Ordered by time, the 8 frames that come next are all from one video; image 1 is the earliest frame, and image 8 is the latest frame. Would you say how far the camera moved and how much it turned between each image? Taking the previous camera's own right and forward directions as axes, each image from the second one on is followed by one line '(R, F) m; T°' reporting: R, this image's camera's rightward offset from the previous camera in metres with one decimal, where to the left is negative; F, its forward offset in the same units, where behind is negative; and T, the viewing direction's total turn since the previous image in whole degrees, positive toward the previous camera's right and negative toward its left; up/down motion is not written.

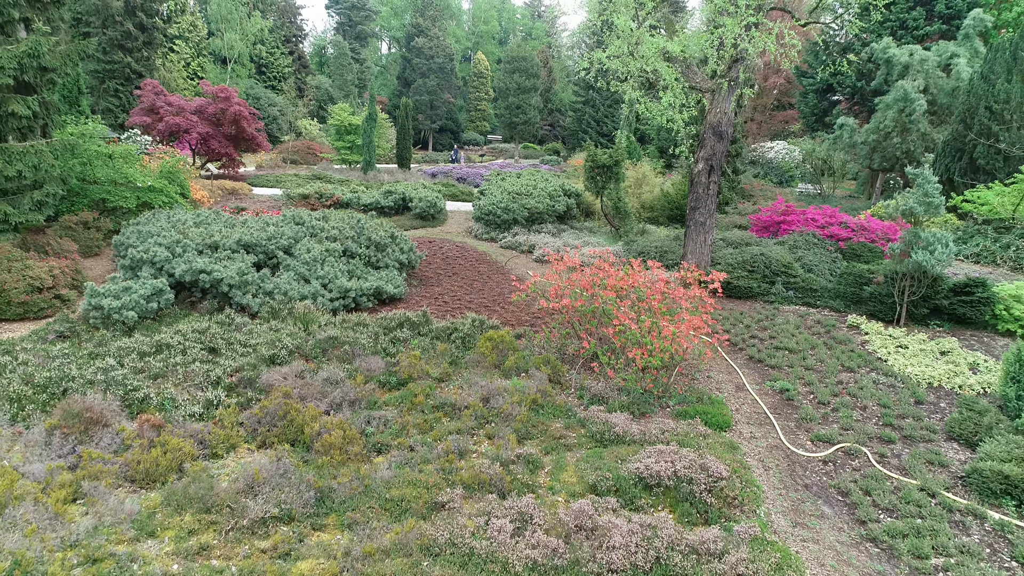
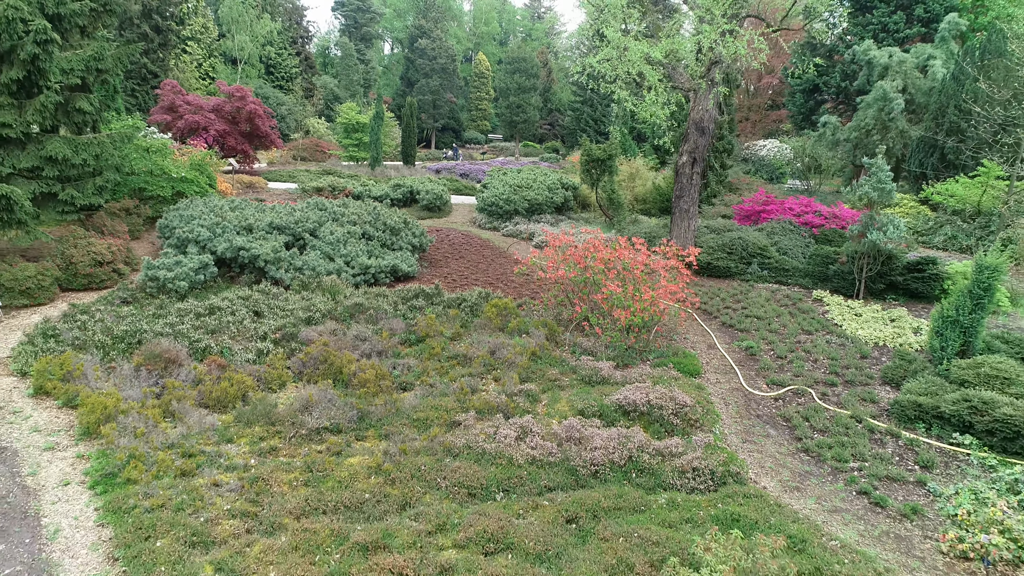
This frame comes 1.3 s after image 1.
(0.0, -0.9) m; 0°
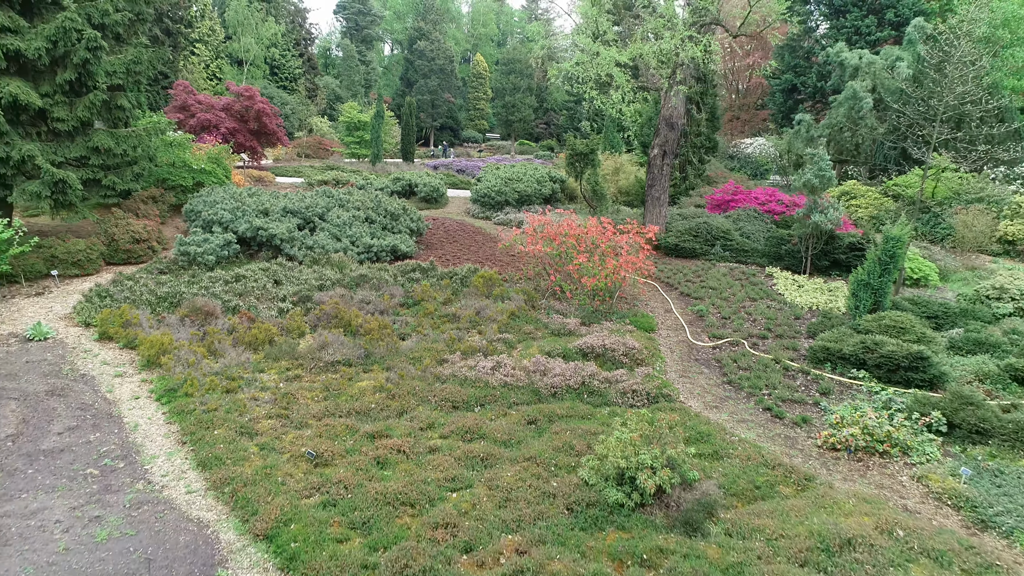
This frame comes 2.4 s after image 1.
(+0.2, -1.1) m; 0°
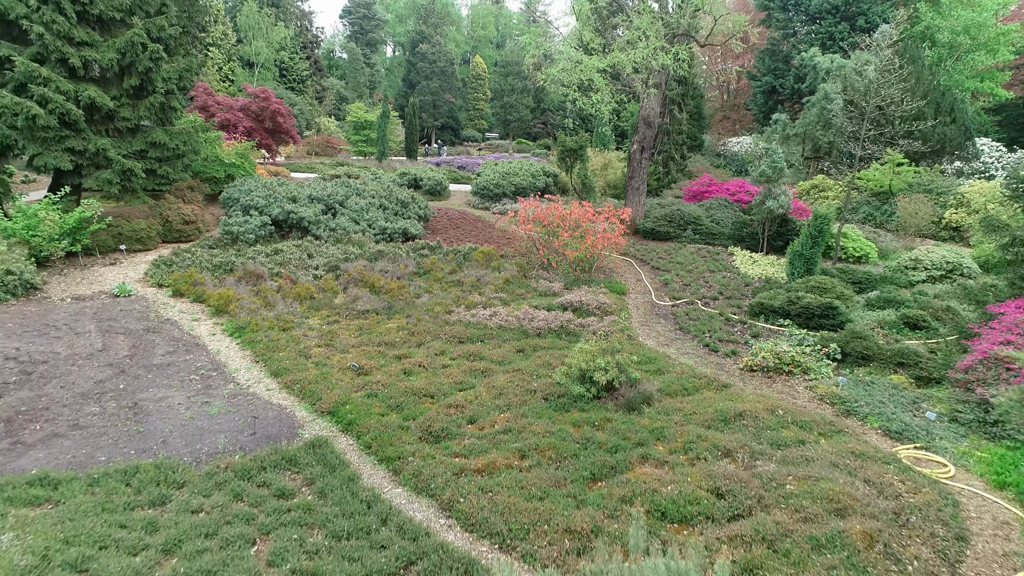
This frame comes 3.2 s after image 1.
(+0.1, -1.4) m; 0°
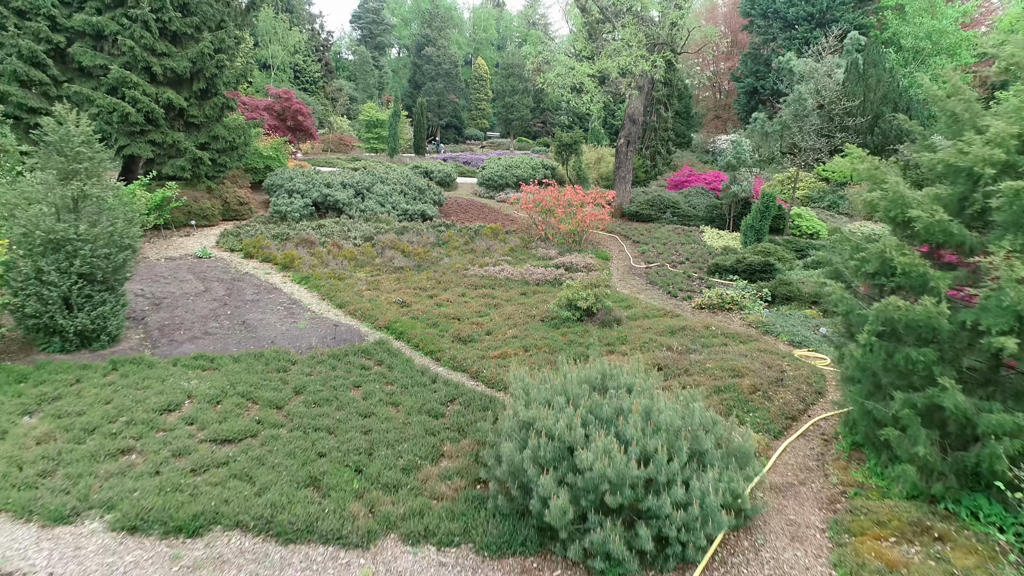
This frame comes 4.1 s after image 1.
(-0.1, -1.8) m; 0°
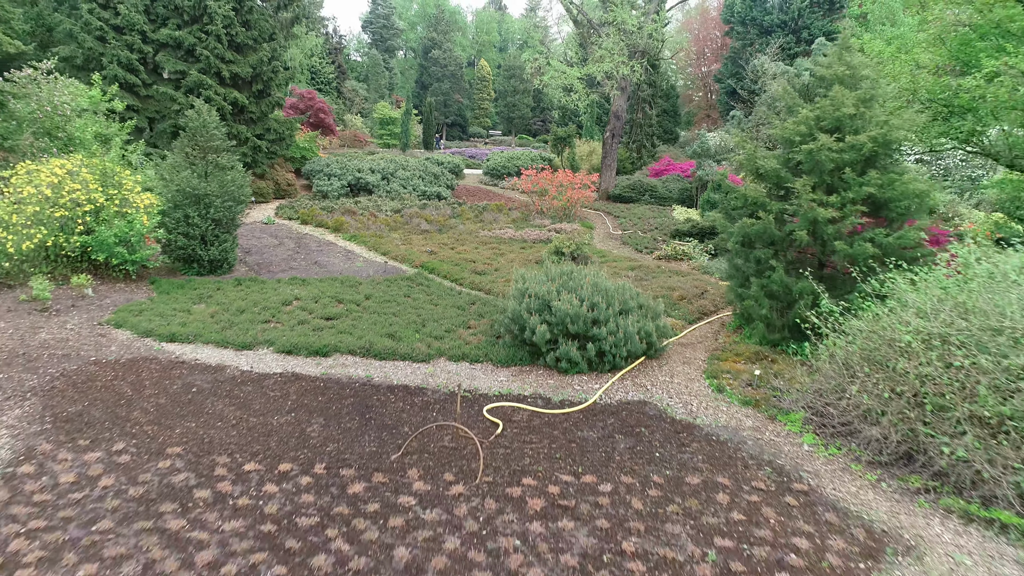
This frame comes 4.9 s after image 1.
(0.0, -2.4) m; 0°
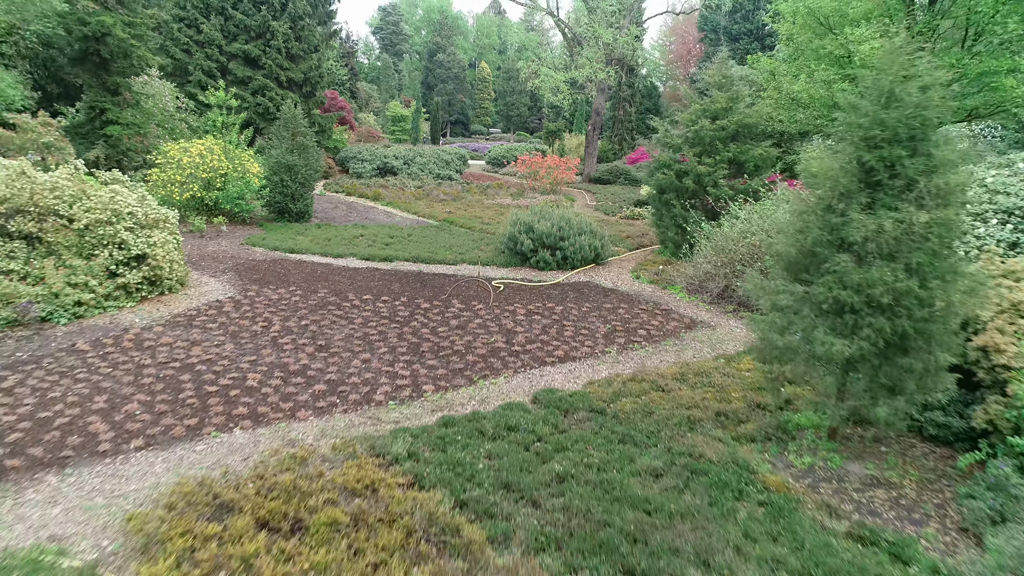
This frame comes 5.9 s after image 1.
(0.0, -3.3) m; 0°
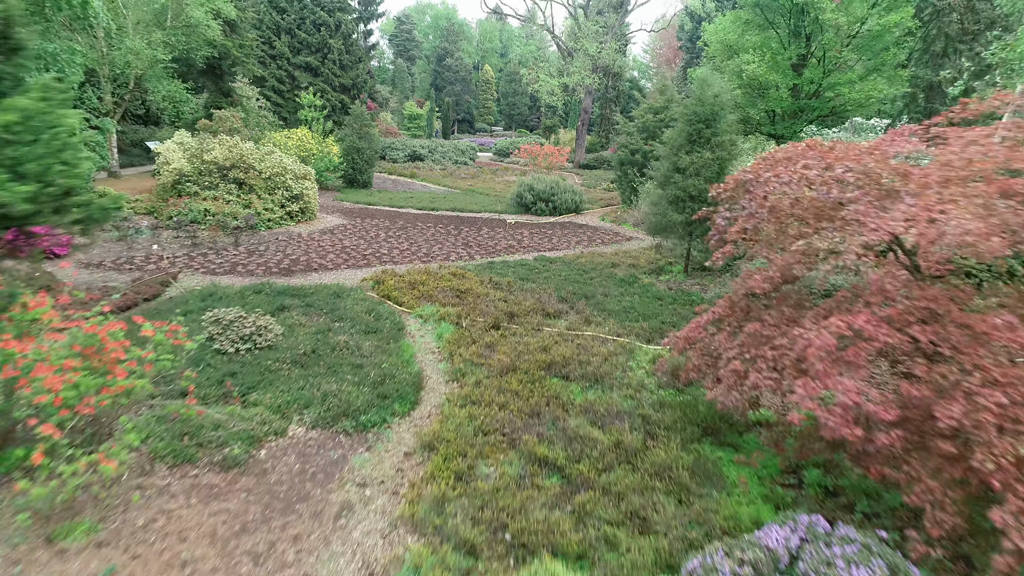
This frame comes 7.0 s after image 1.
(-0.2, -4.3) m; 0°
